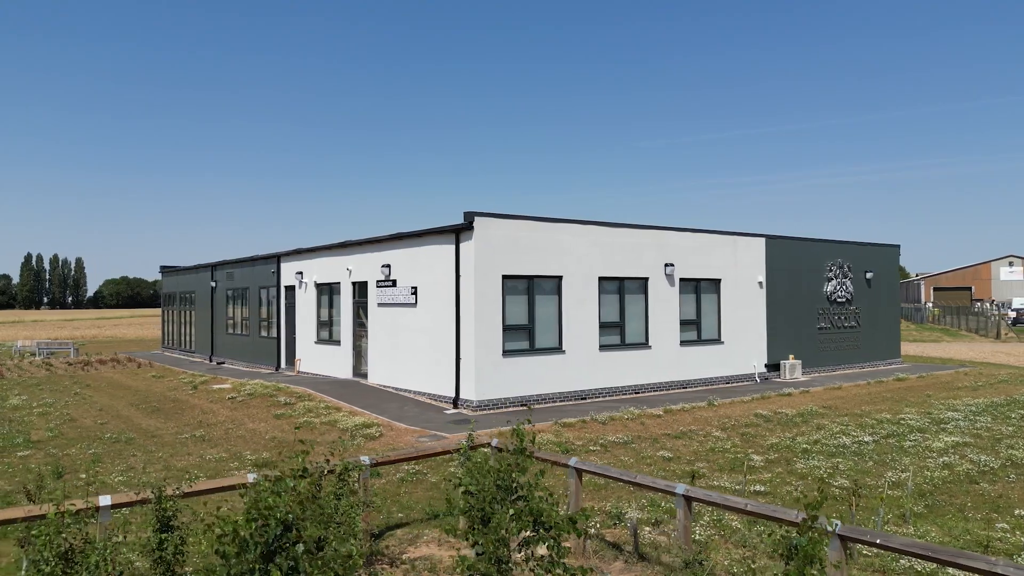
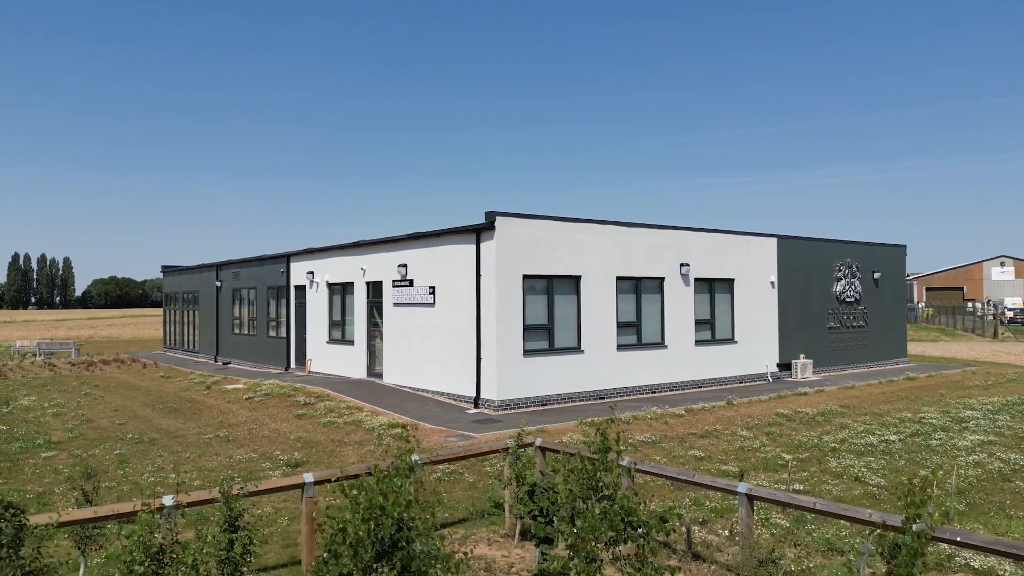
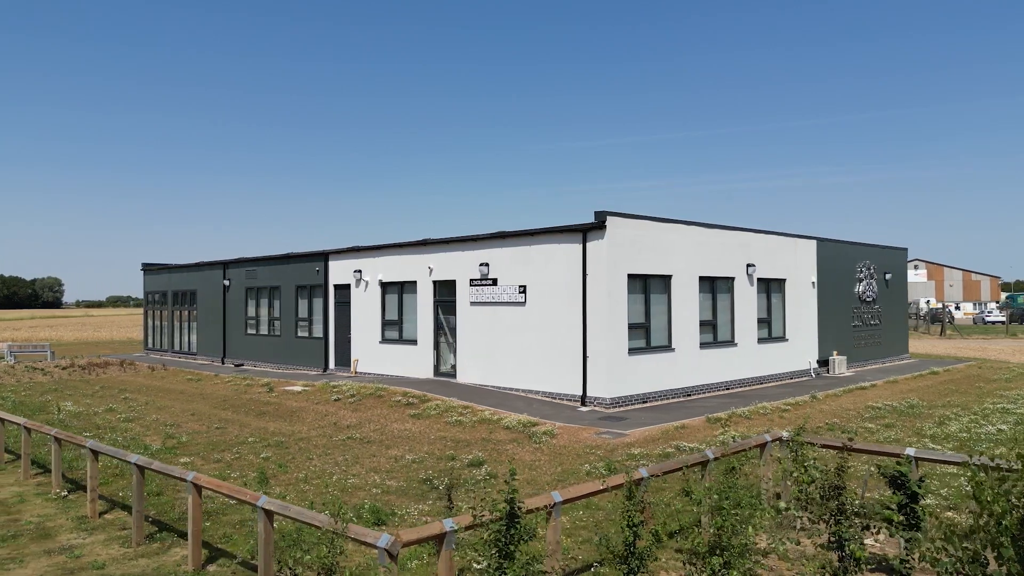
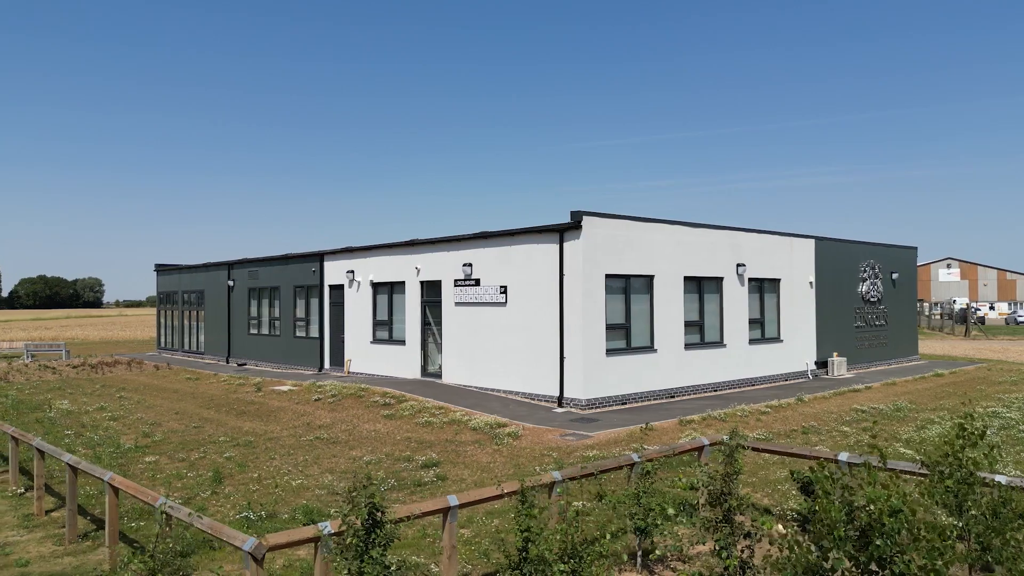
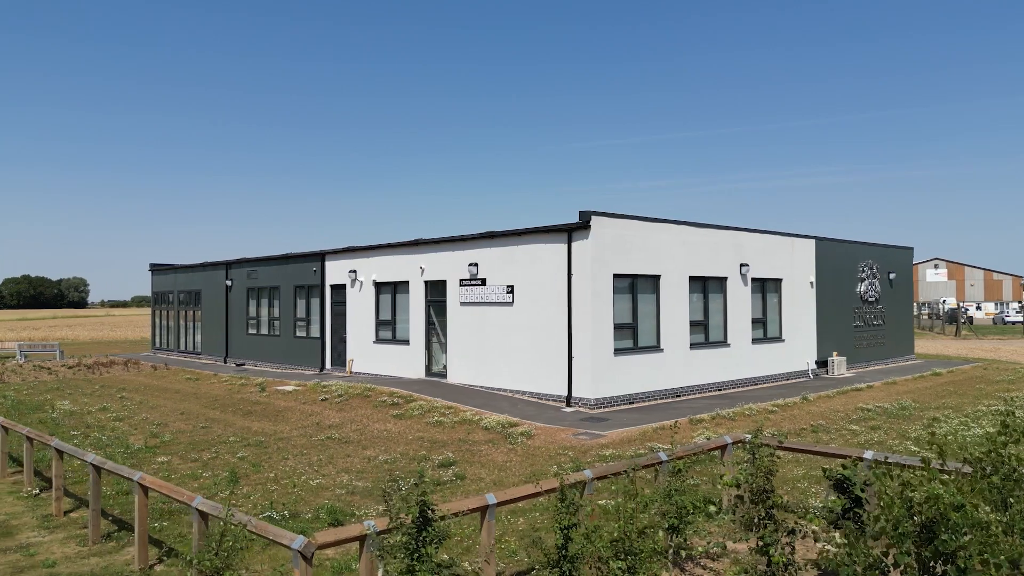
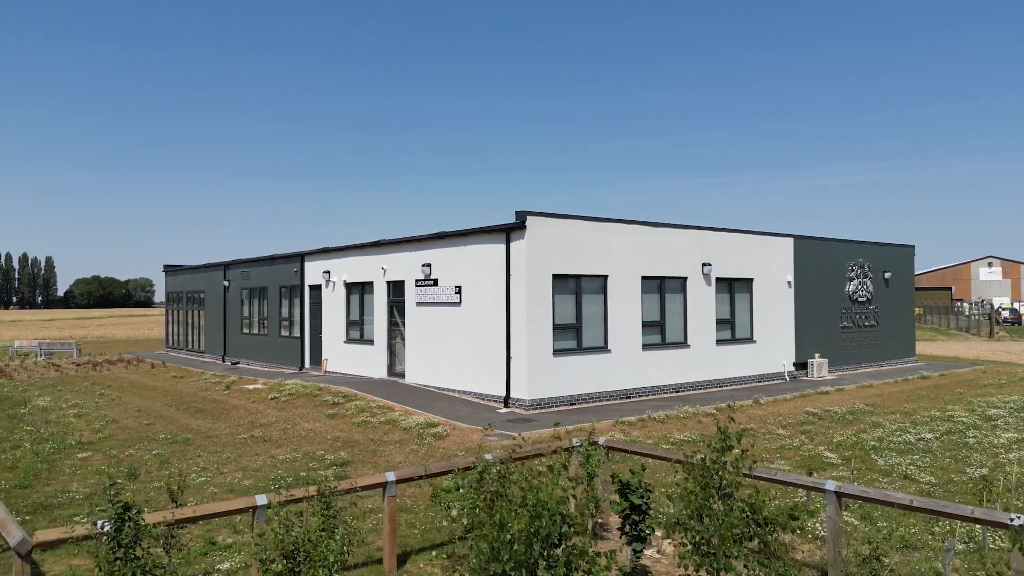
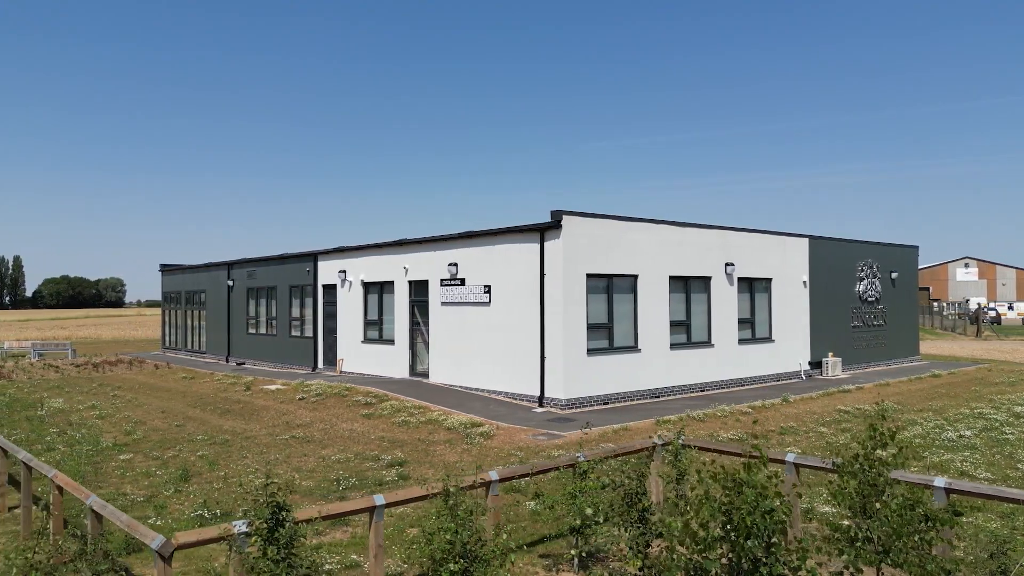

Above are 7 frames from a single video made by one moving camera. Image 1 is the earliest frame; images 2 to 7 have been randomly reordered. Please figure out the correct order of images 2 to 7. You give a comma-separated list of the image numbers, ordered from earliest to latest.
2, 6, 7, 4, 5, 3
